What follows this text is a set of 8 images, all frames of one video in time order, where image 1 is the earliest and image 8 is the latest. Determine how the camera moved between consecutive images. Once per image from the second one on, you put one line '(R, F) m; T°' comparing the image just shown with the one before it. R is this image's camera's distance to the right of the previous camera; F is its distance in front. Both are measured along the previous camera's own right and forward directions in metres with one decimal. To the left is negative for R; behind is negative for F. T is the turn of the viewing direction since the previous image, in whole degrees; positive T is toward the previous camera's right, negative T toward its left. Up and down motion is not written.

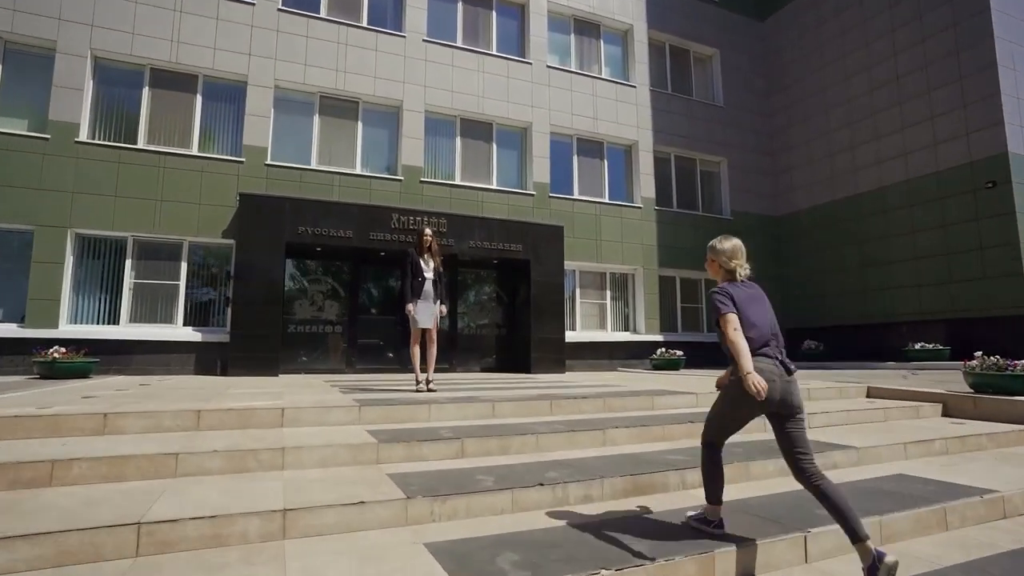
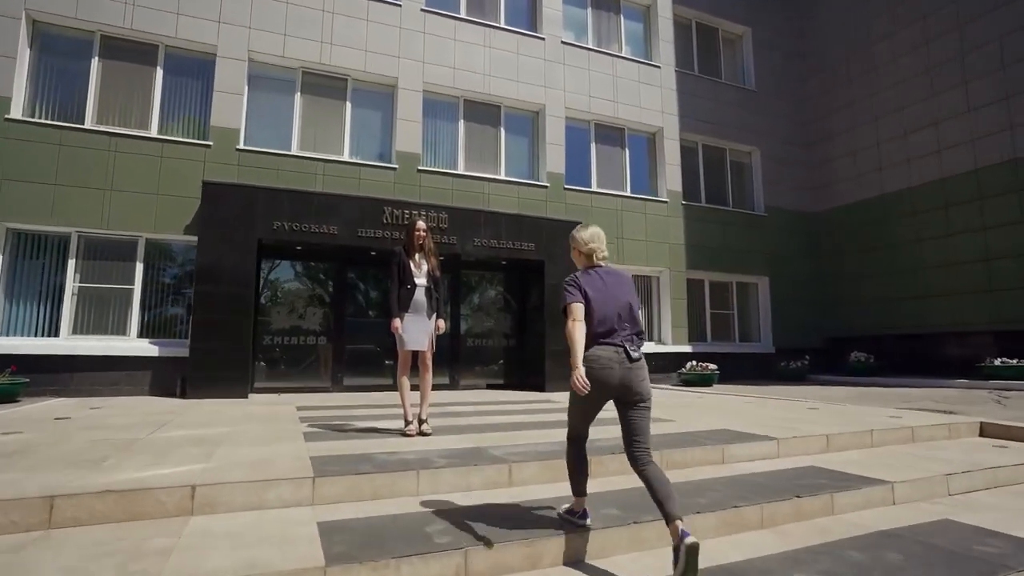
(-0.2, +1.7) m; 0°
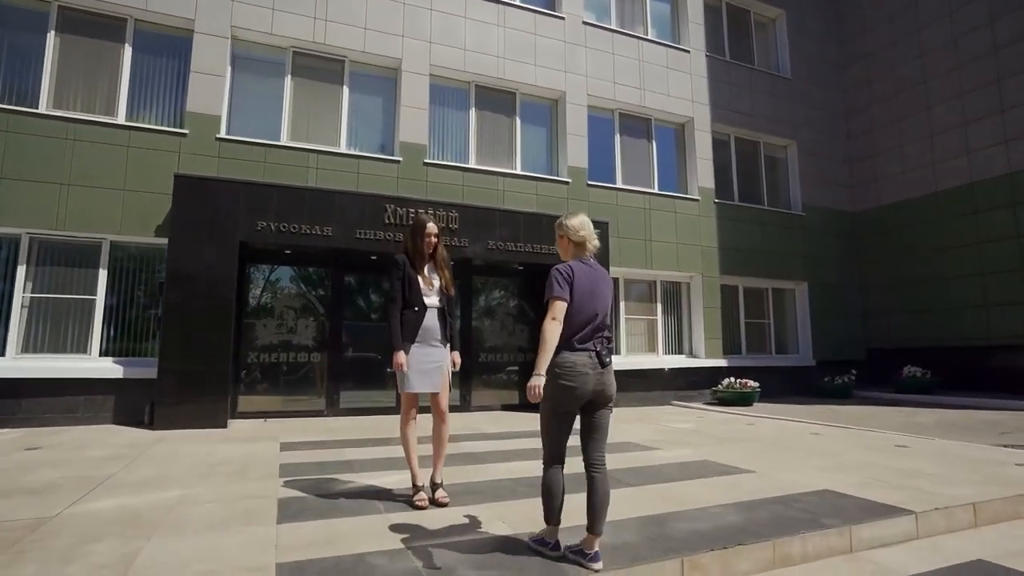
(-0.3, +1.4) m; 0°
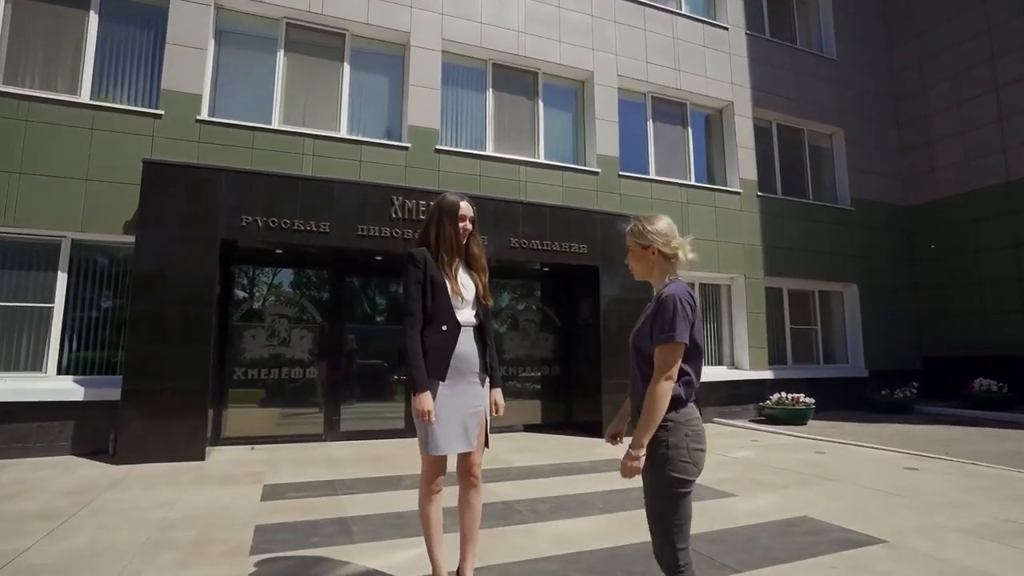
(-0.3, +1.3) m; -1°
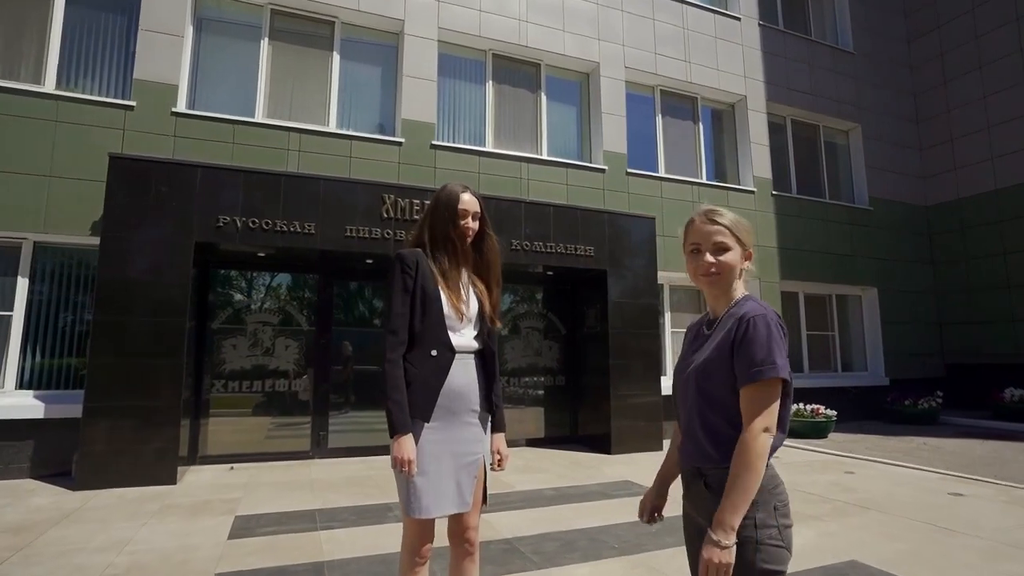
(0.0, +0.6) m; 0°
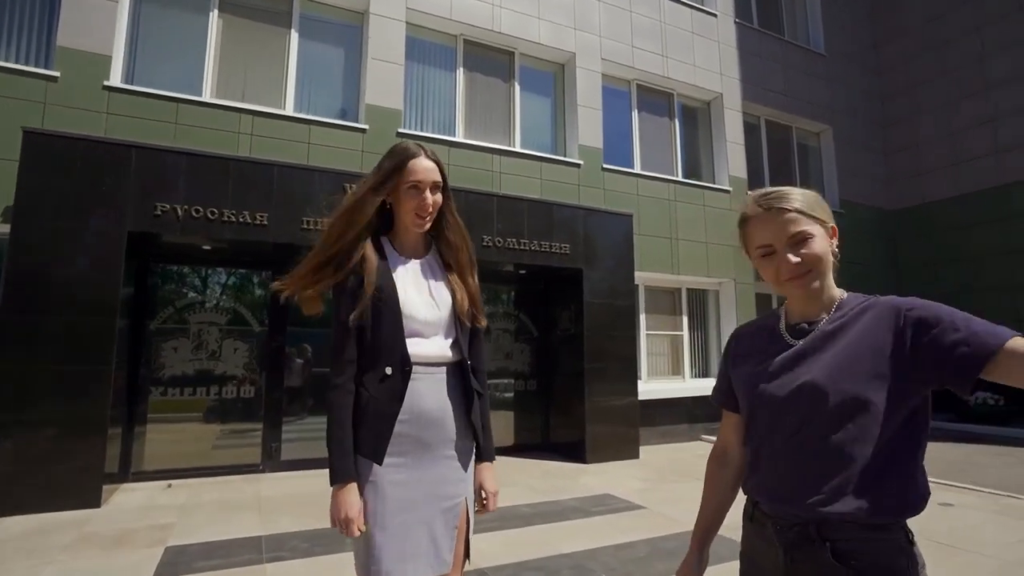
(-0.1, +0.5) m; +4°
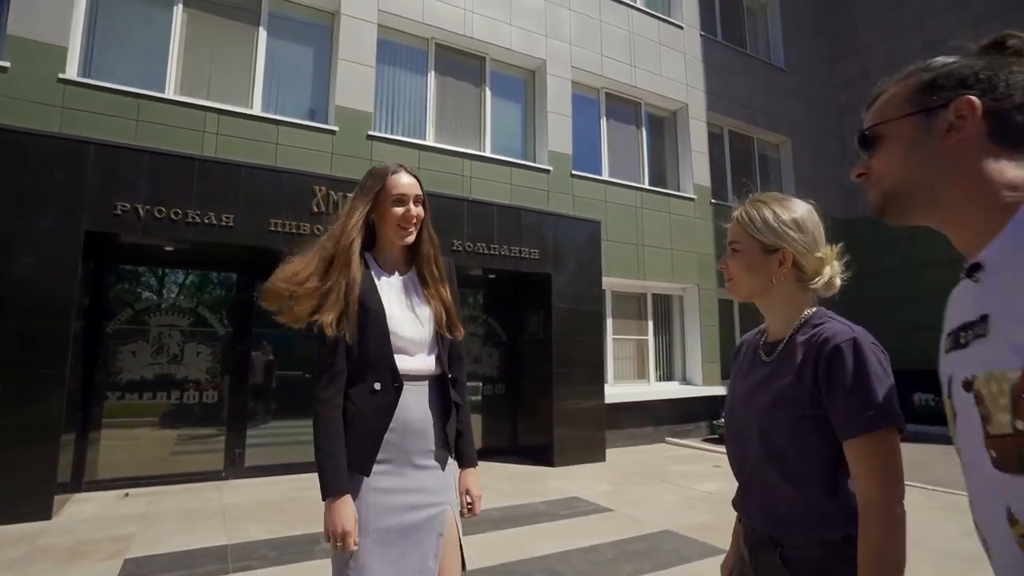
(0.0, 0.0) m; +3°
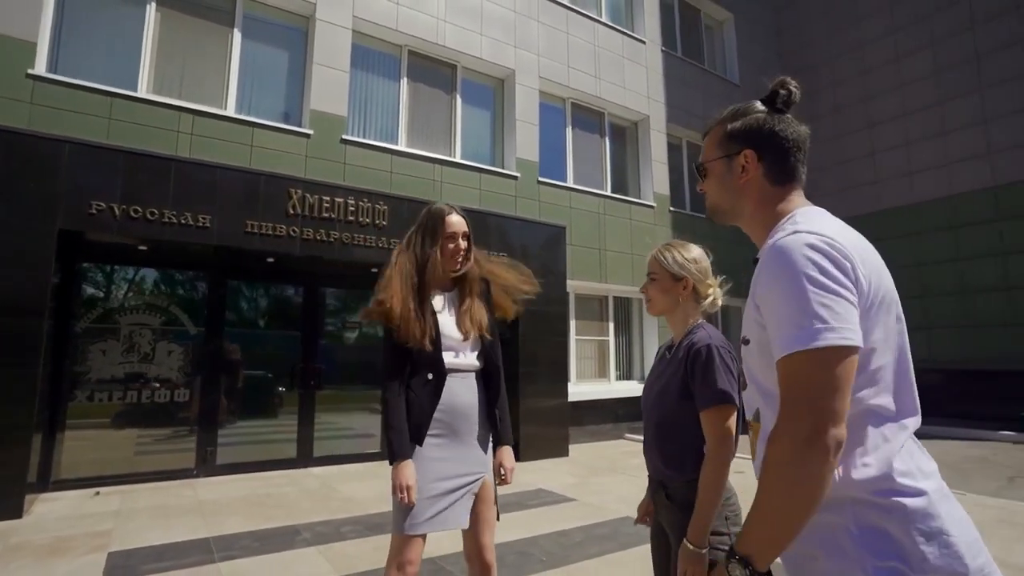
(-0.1, -0.3) m; +4°
